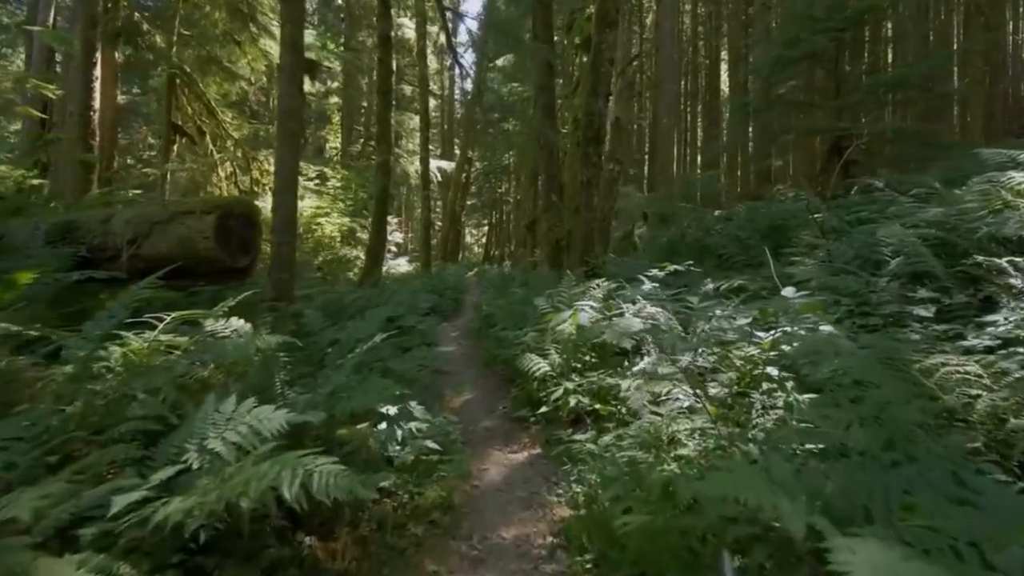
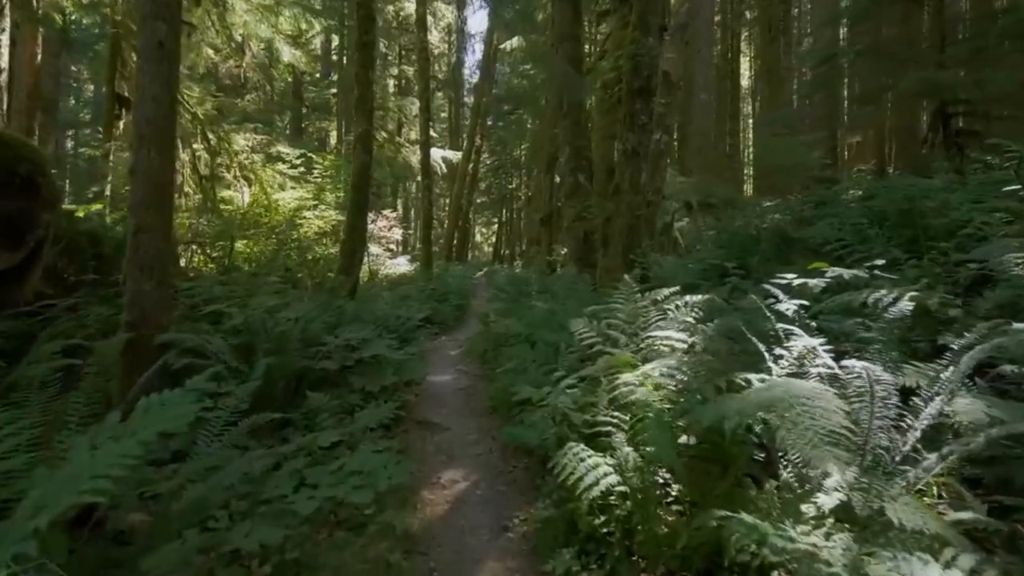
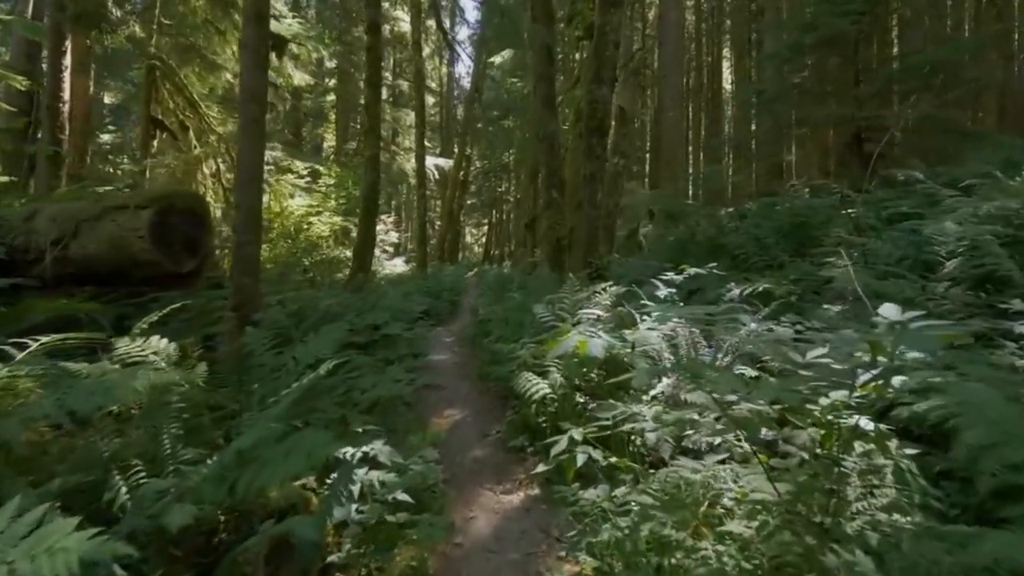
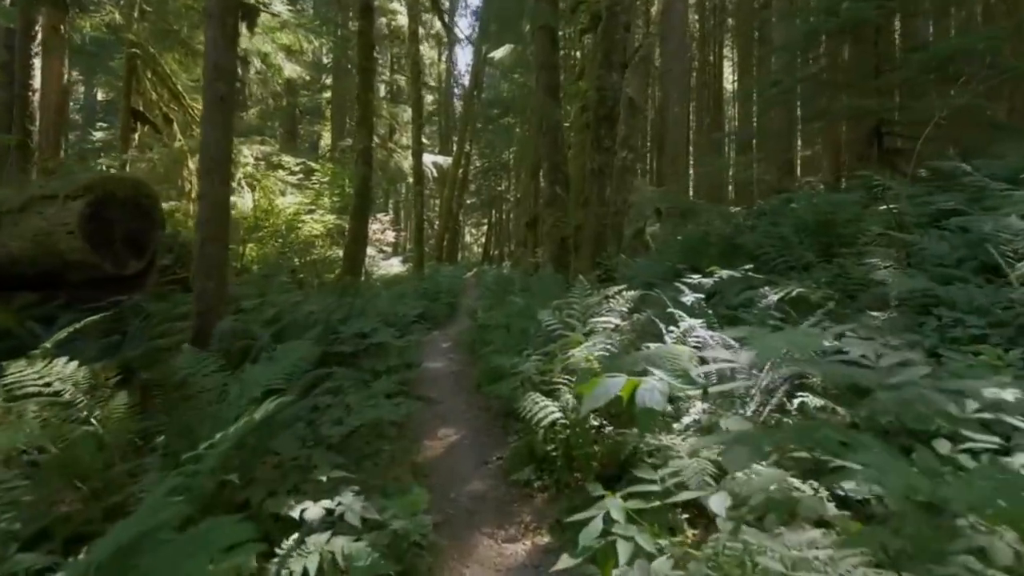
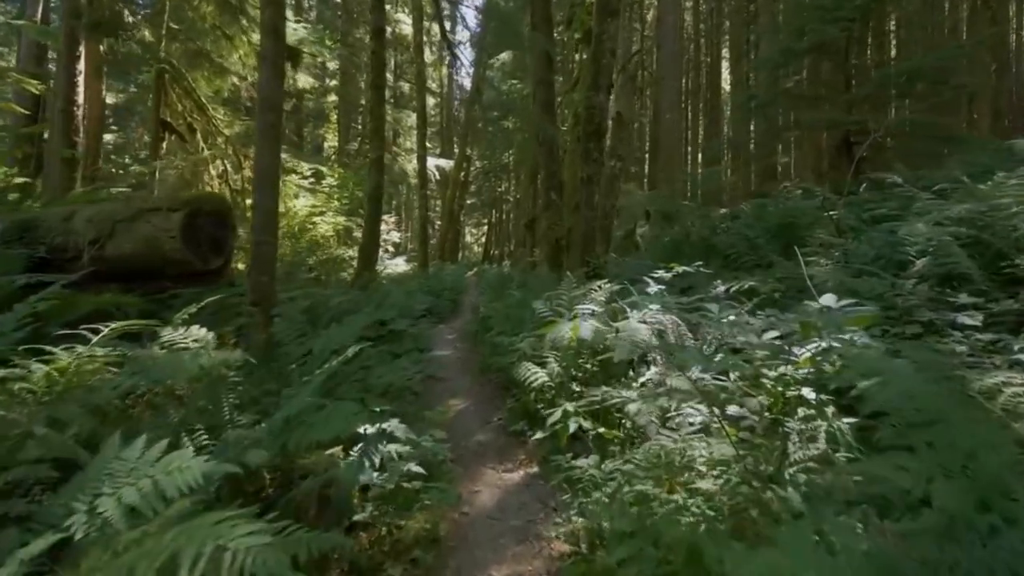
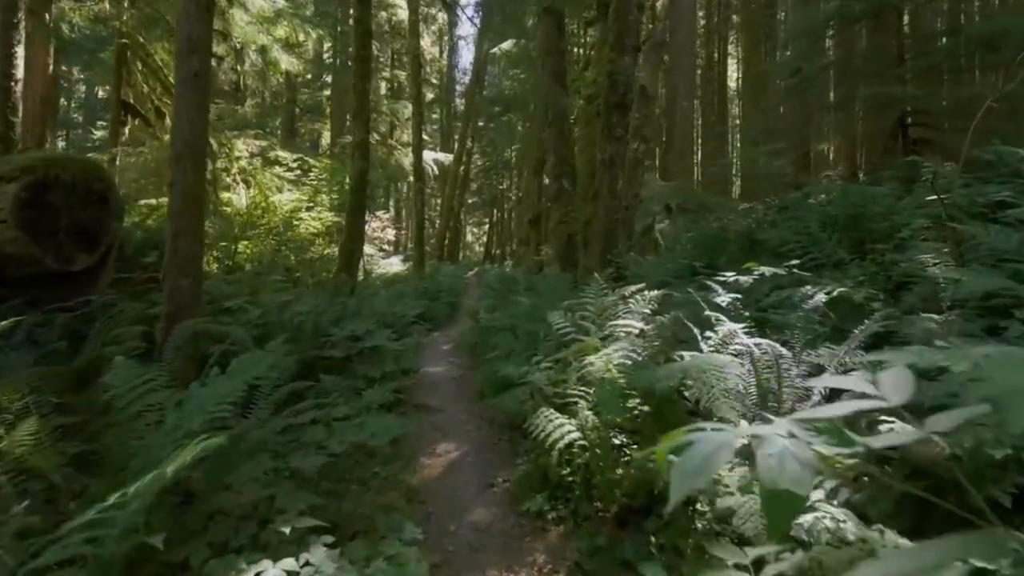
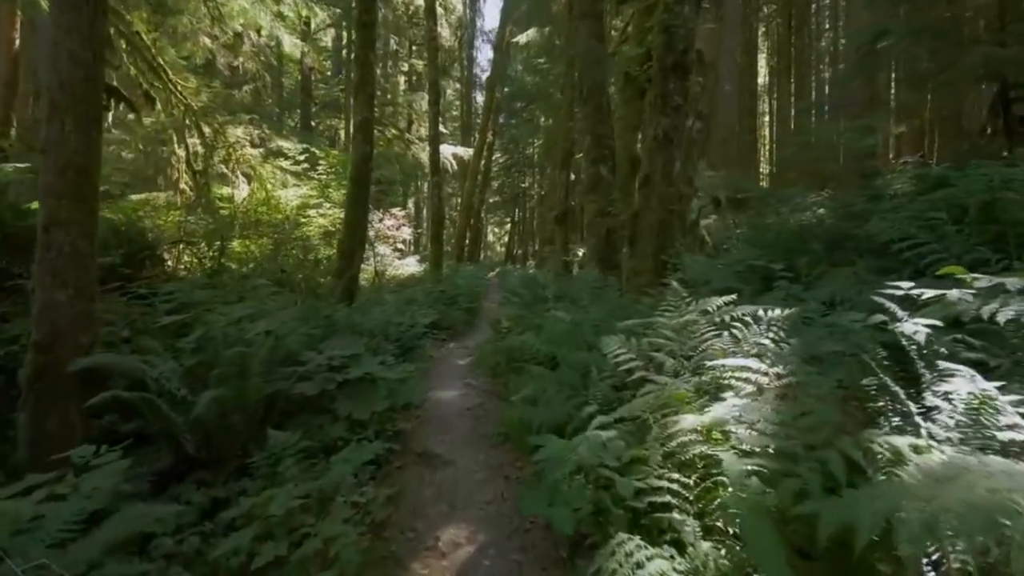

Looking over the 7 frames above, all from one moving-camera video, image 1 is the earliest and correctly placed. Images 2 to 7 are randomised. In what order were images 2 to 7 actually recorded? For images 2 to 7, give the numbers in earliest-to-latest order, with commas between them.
5, 3, 4, 6, 2, 7
